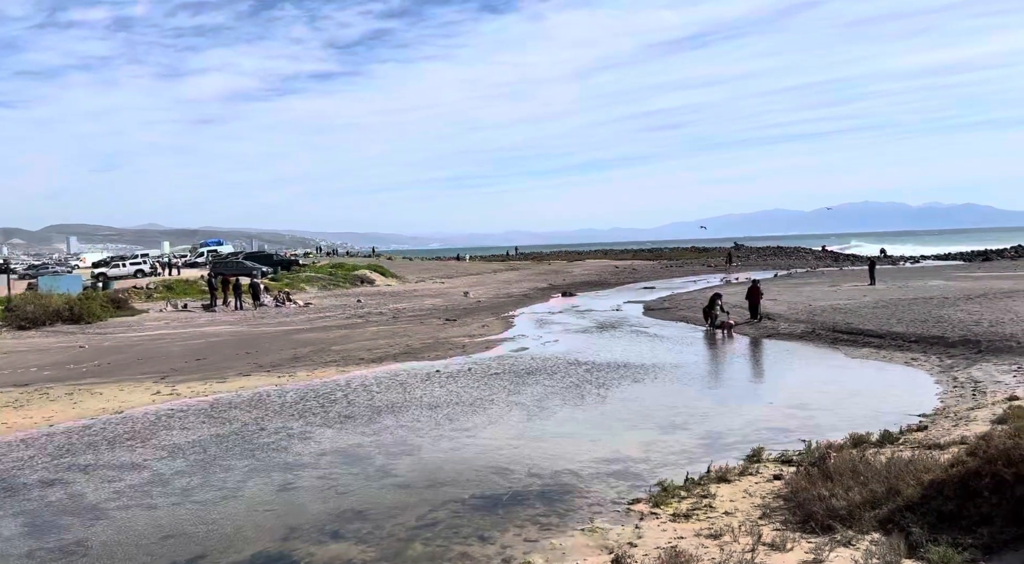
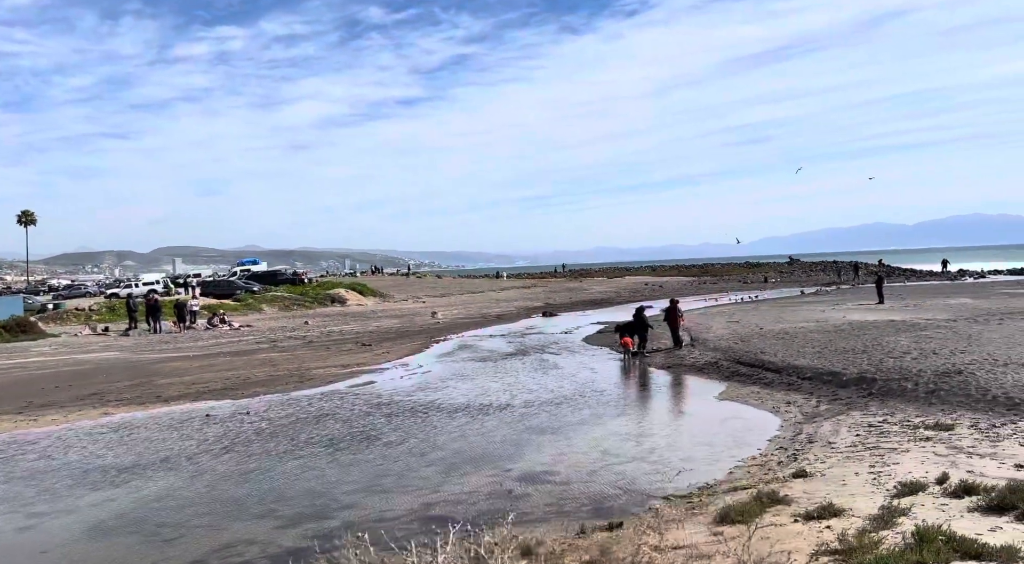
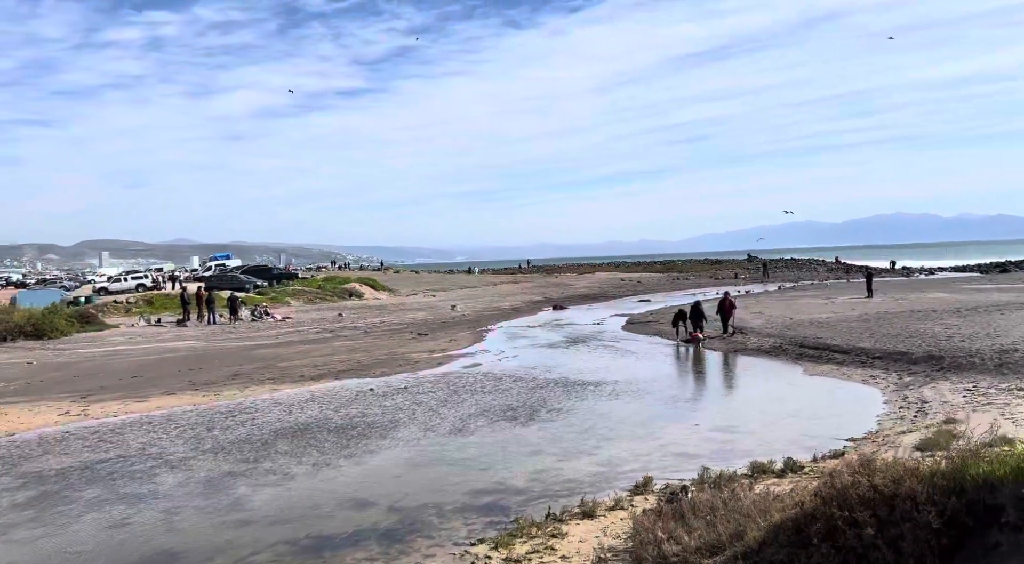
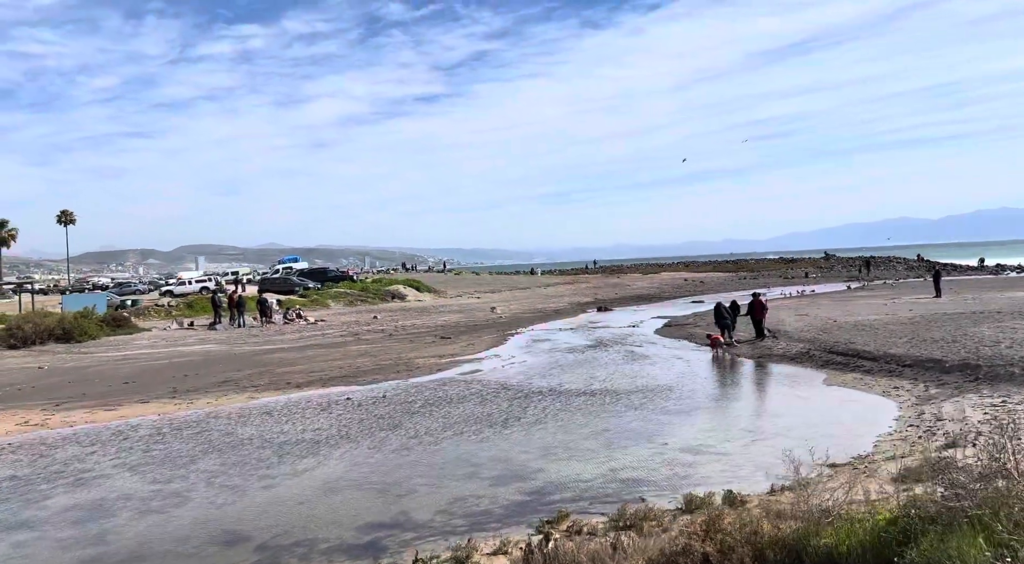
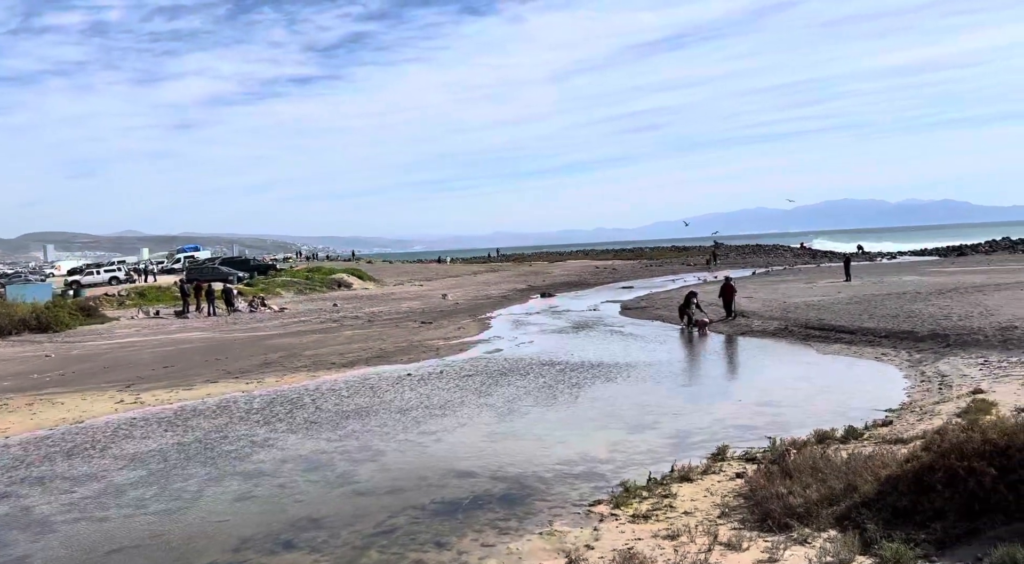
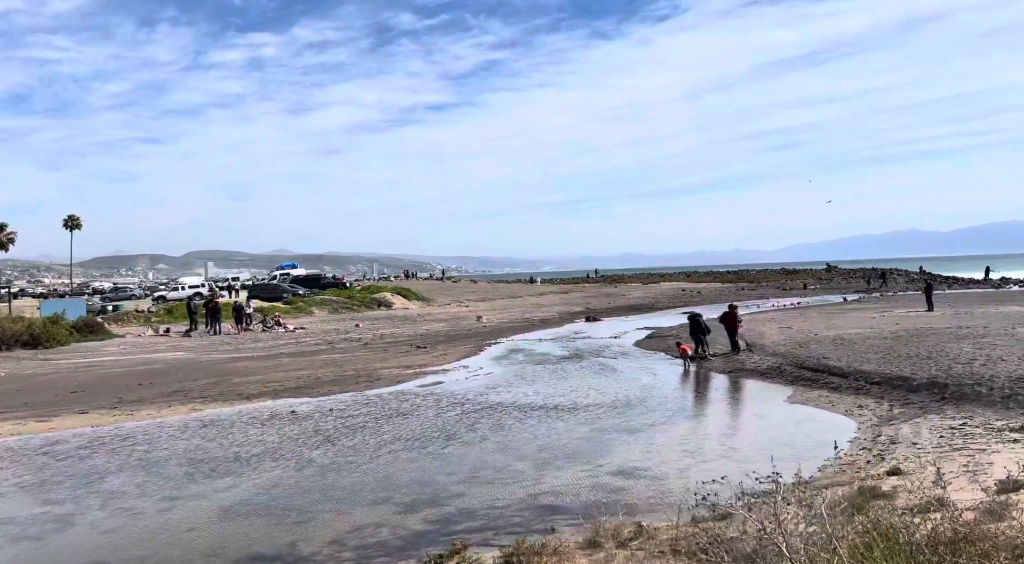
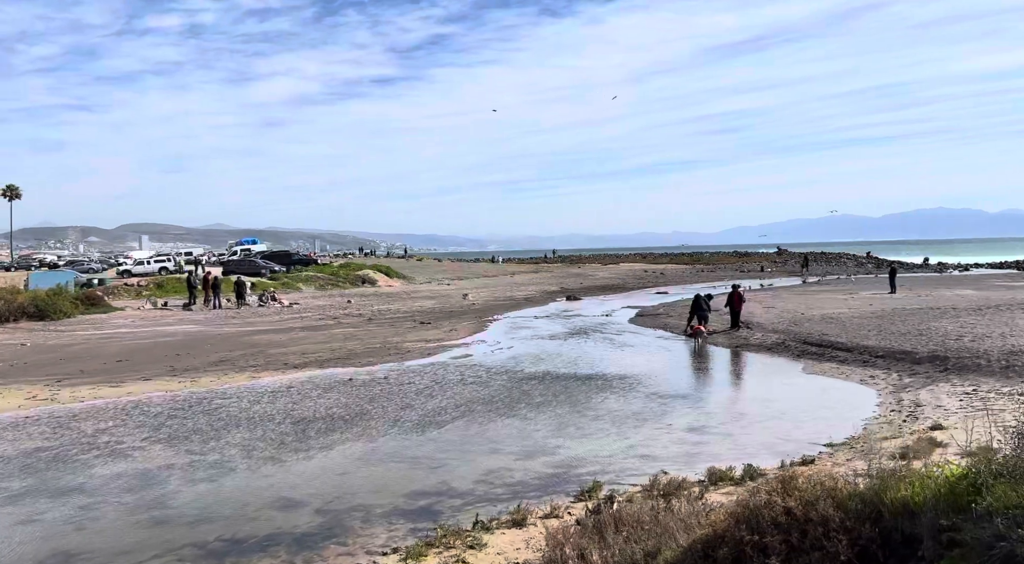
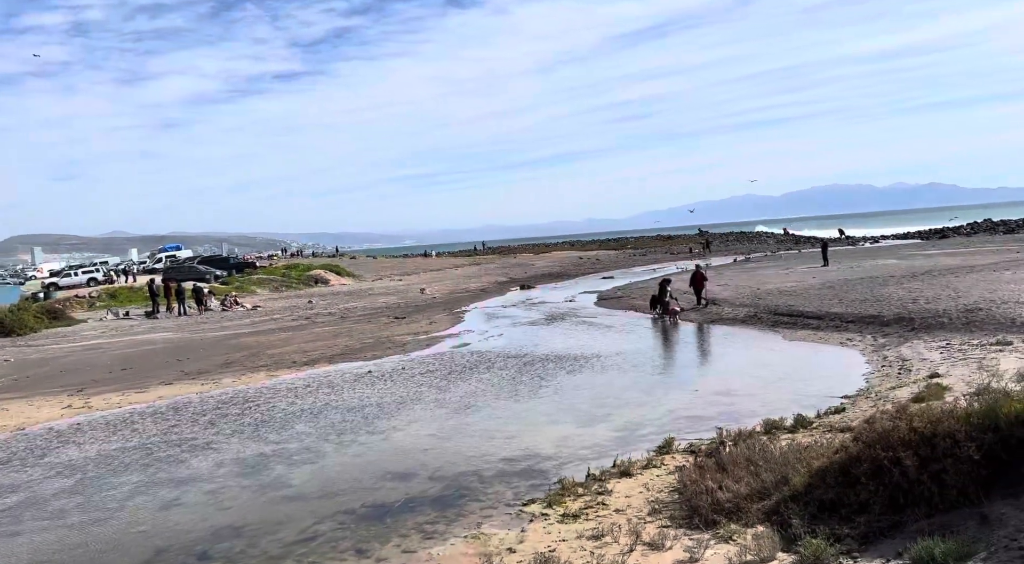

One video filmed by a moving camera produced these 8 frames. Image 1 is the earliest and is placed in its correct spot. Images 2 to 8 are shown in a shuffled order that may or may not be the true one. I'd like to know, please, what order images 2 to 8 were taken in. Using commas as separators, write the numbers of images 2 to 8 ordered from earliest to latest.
5, 8, 3, 7, 4, 6, 2
